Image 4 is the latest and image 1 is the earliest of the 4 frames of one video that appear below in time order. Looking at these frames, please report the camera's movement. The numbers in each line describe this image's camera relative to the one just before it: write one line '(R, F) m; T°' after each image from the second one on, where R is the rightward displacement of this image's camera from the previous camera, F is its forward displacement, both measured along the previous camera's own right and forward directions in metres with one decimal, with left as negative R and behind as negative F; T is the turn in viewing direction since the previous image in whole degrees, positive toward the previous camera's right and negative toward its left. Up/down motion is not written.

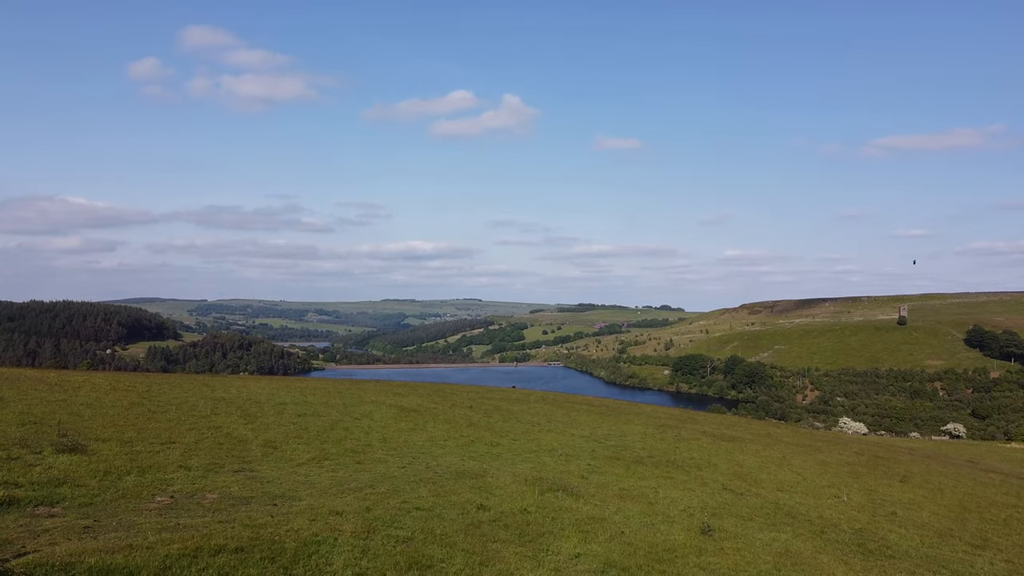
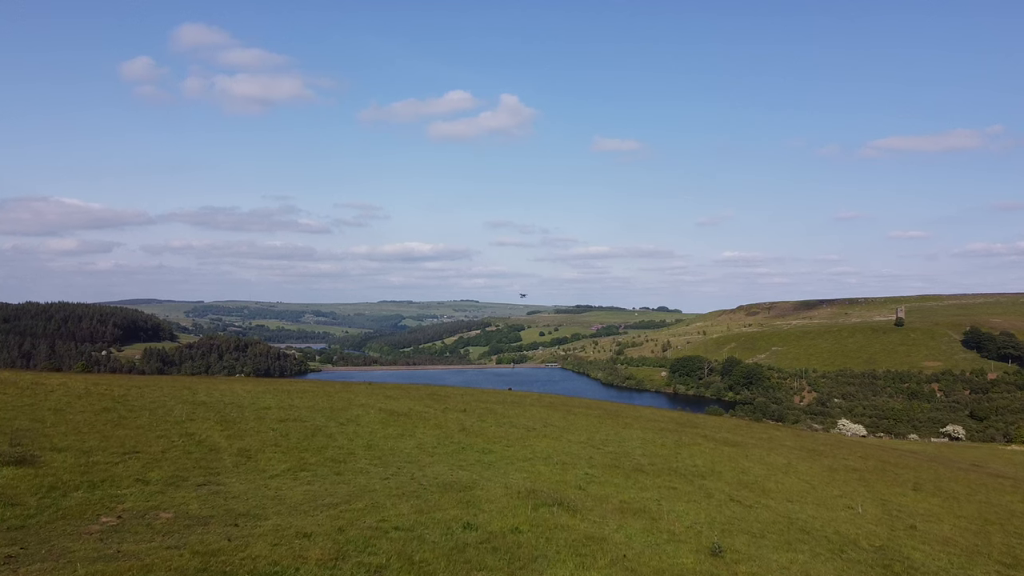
(+0.1, +0.7) m; 0°
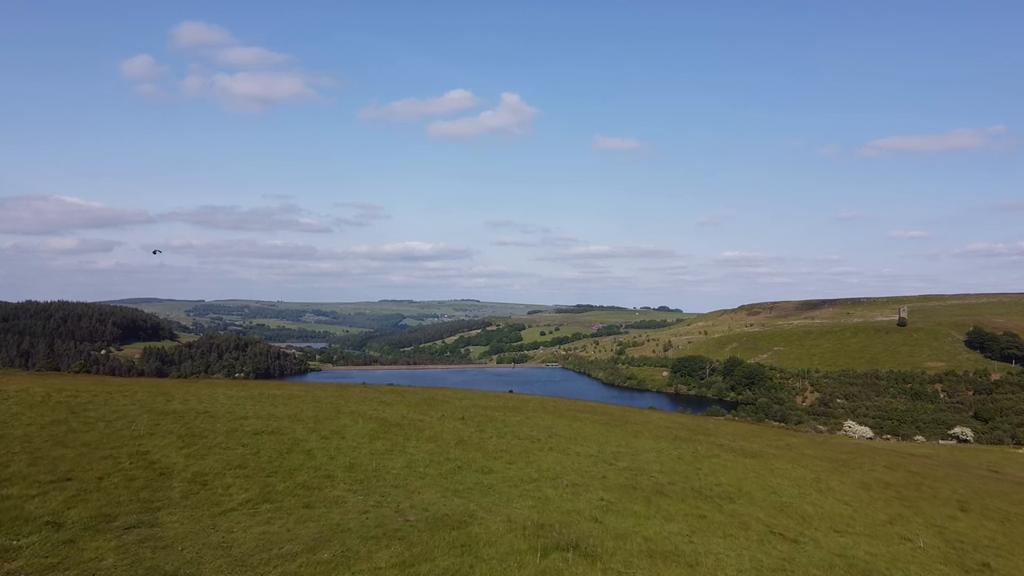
(-0.1, +1.5) m; 0°
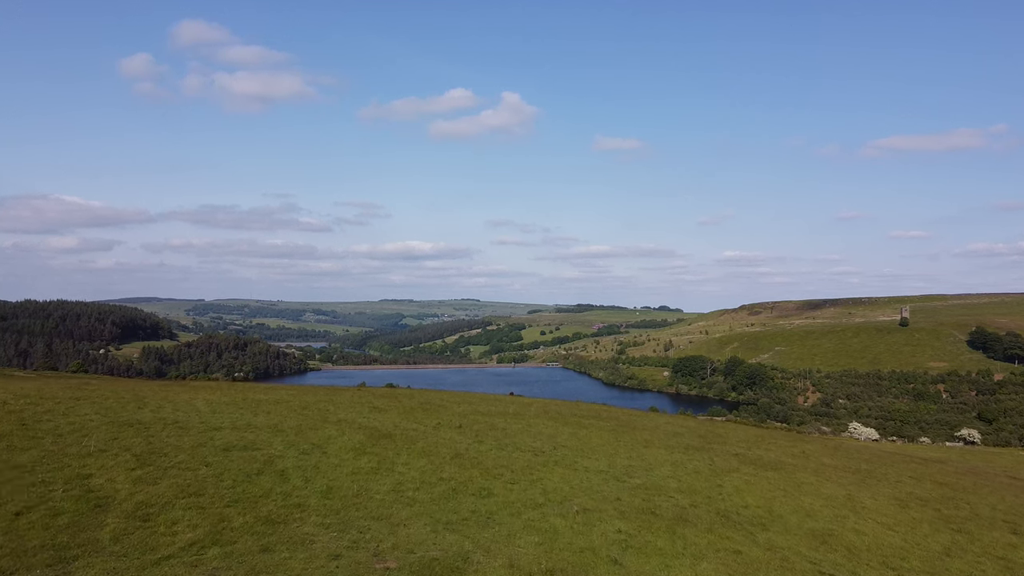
(0.0, +1.3) m; 0°
